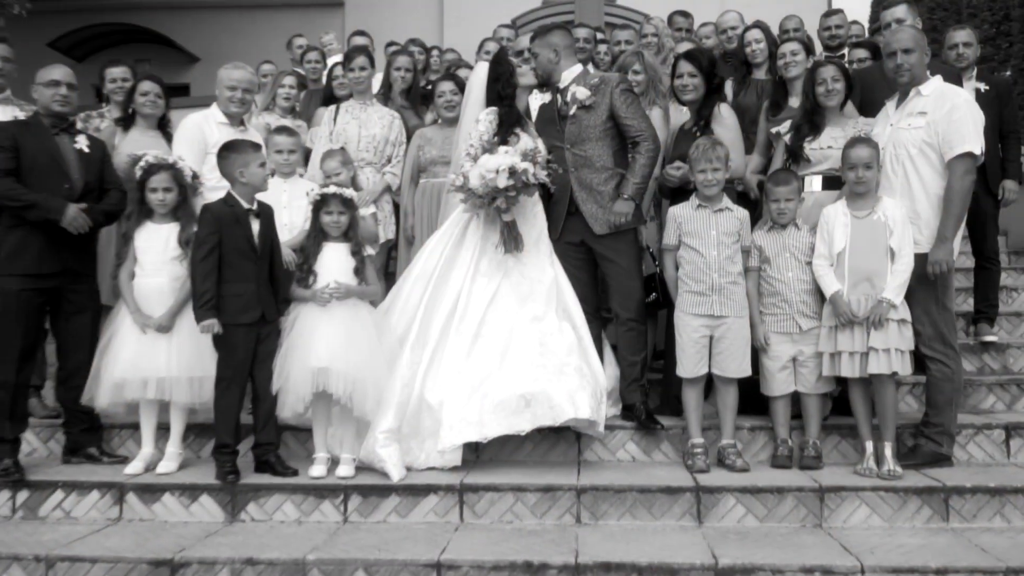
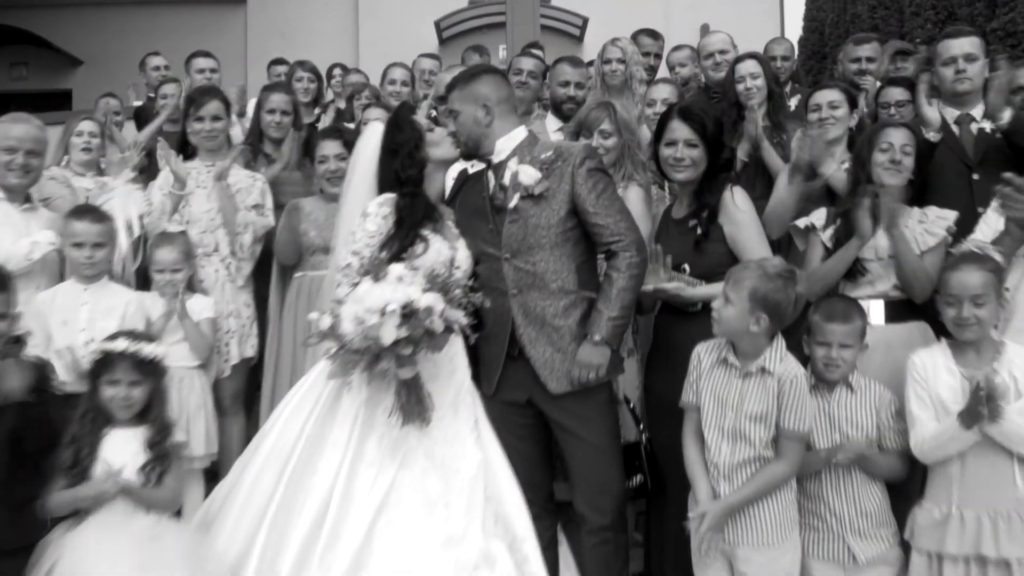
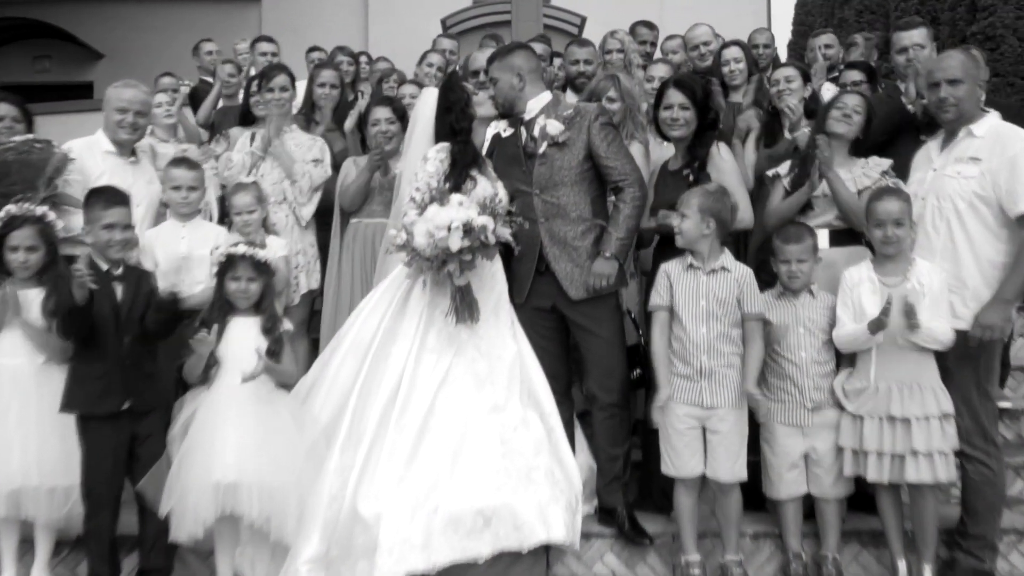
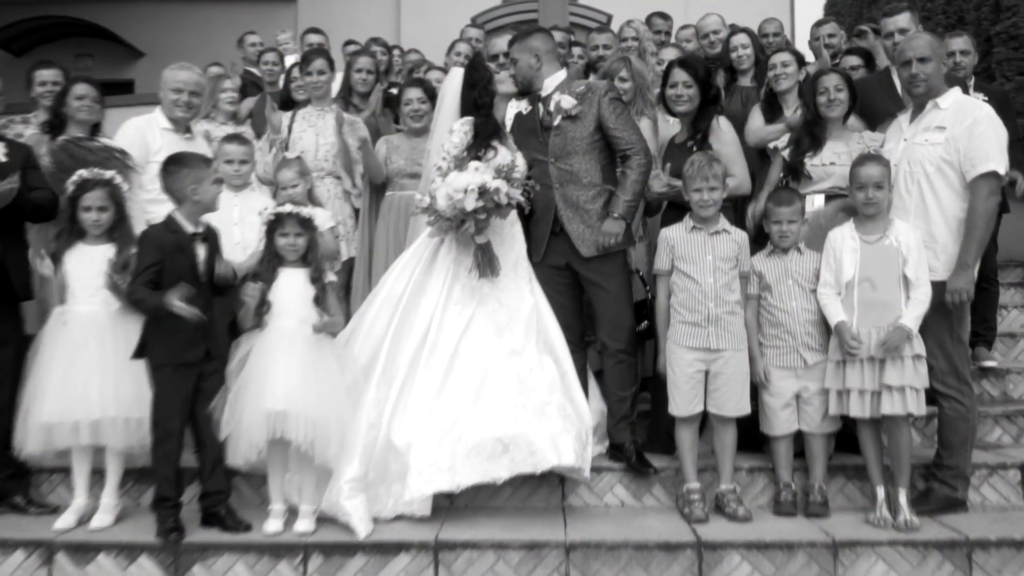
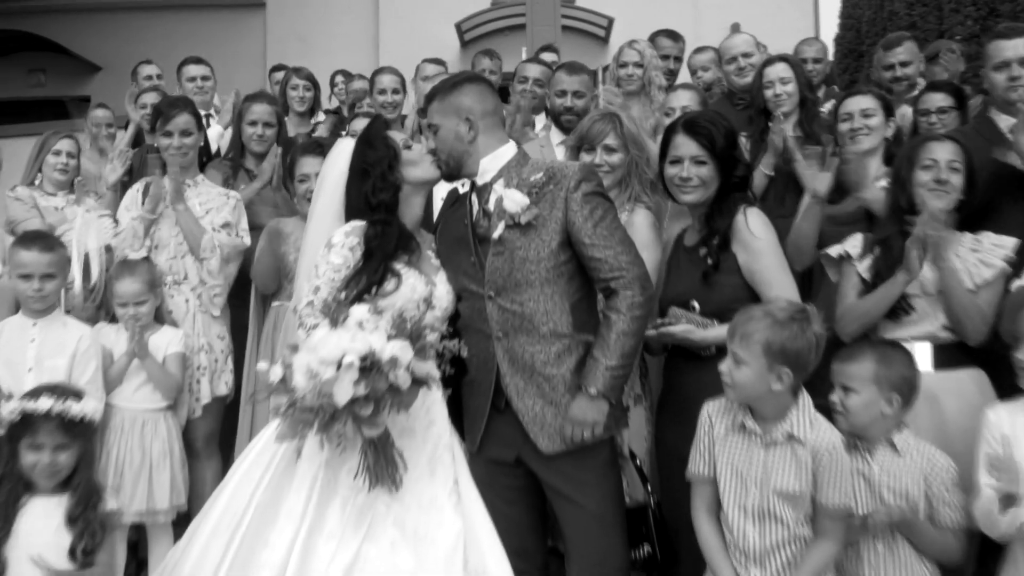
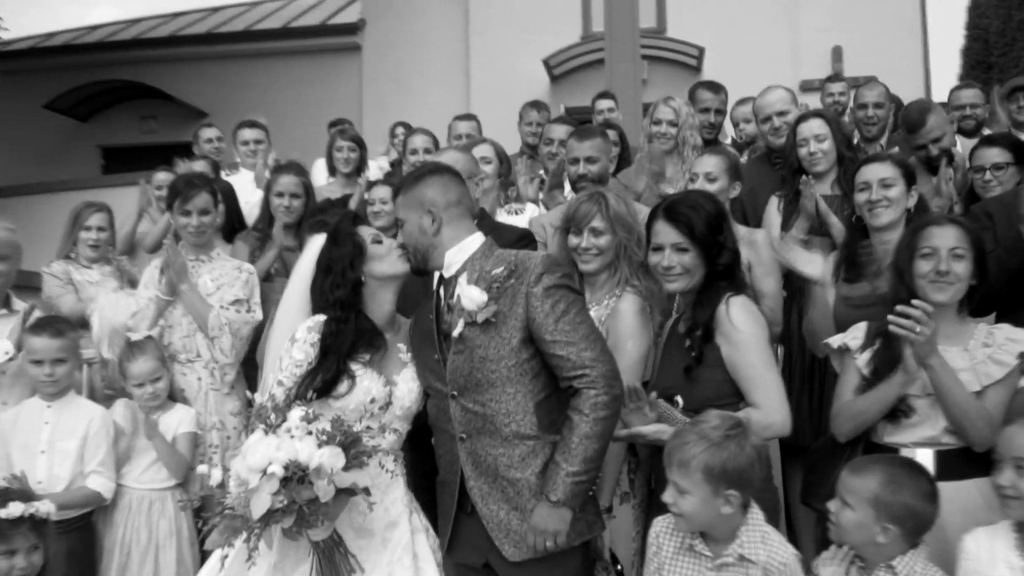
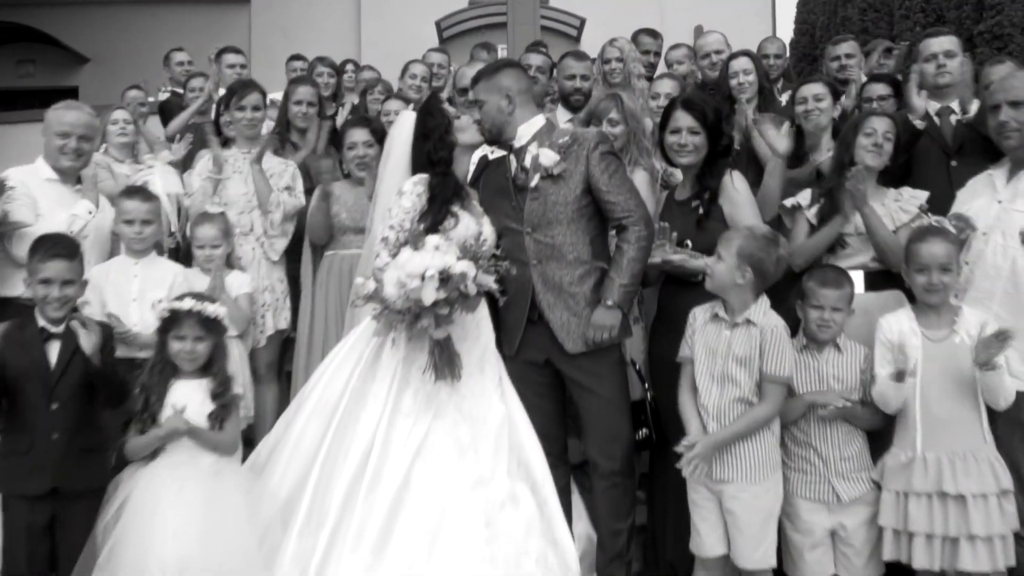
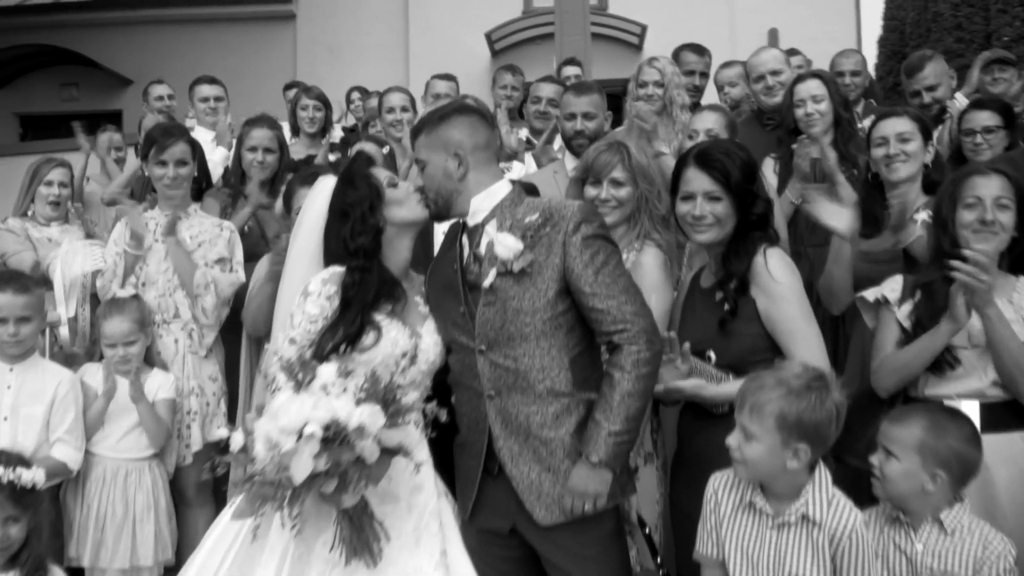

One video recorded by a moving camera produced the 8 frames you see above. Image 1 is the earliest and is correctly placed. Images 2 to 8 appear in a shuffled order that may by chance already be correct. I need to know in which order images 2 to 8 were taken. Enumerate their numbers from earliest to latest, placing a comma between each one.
4, 3, 7, 2, 5, 8, 6
